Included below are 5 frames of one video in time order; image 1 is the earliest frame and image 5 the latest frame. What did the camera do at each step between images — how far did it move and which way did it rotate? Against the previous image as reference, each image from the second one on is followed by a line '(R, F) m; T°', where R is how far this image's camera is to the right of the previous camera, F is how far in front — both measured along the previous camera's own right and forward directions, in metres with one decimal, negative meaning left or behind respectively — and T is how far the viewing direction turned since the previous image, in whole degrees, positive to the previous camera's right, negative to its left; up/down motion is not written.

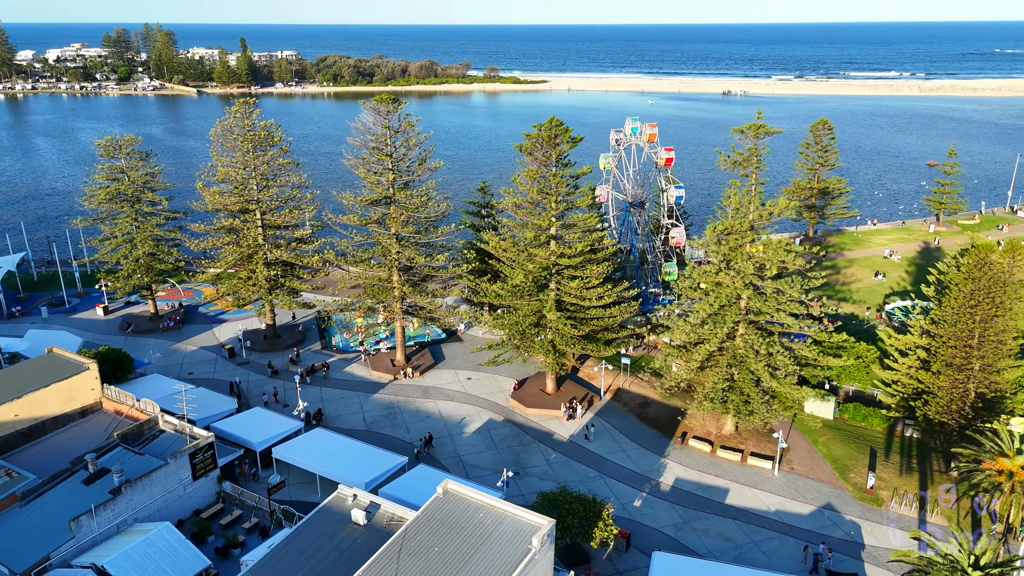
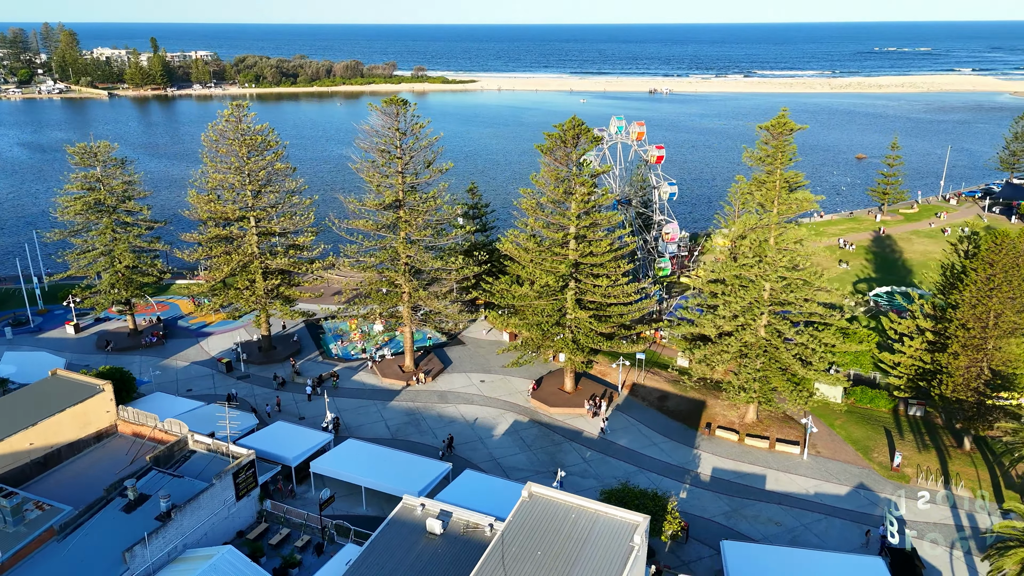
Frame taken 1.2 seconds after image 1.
(-4.1, +0.3) m; +6°
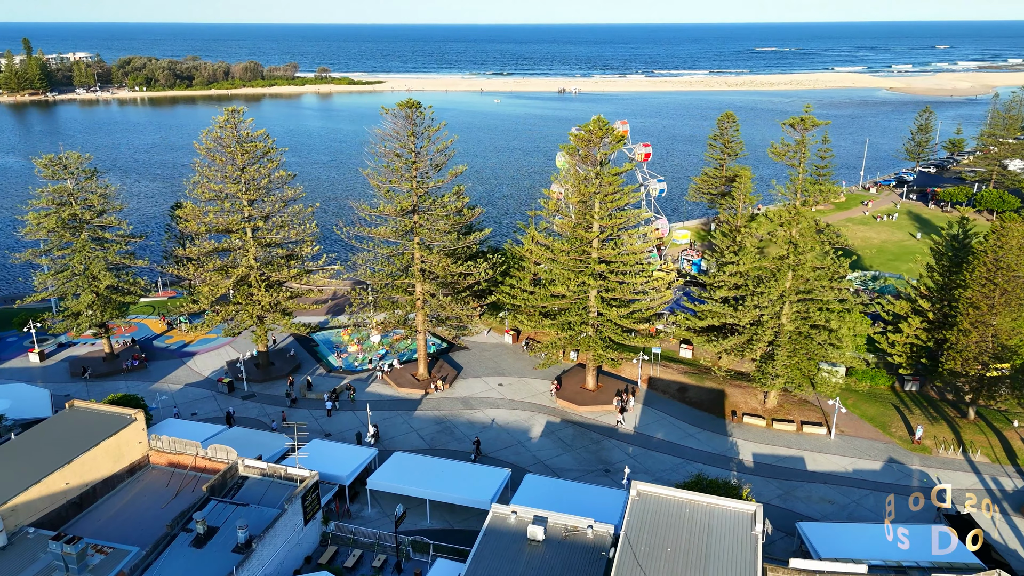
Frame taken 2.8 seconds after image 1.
(-5.3, +0.5) m; +8°
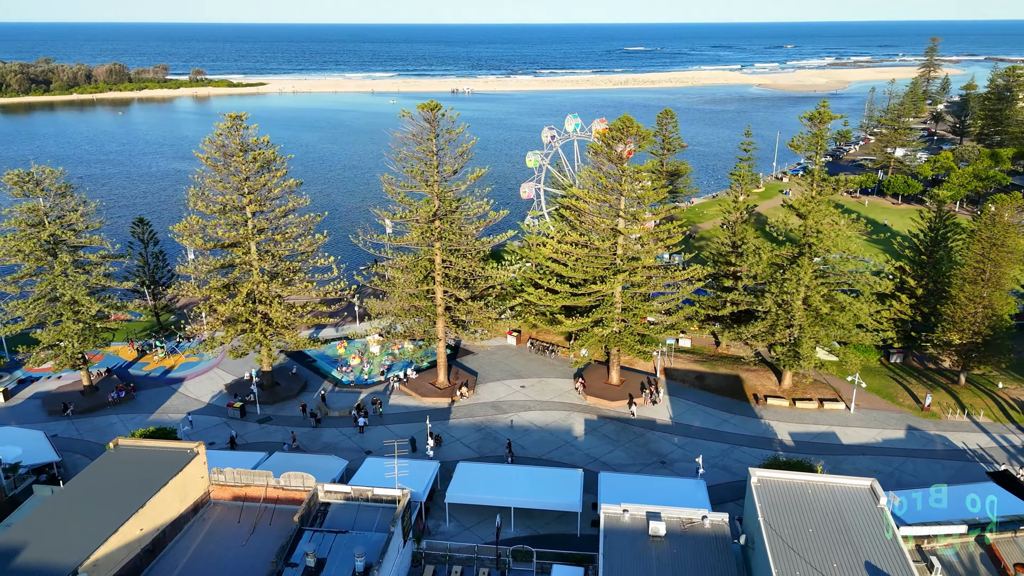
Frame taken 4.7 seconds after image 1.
(-6.3, +0.7) m; +9°
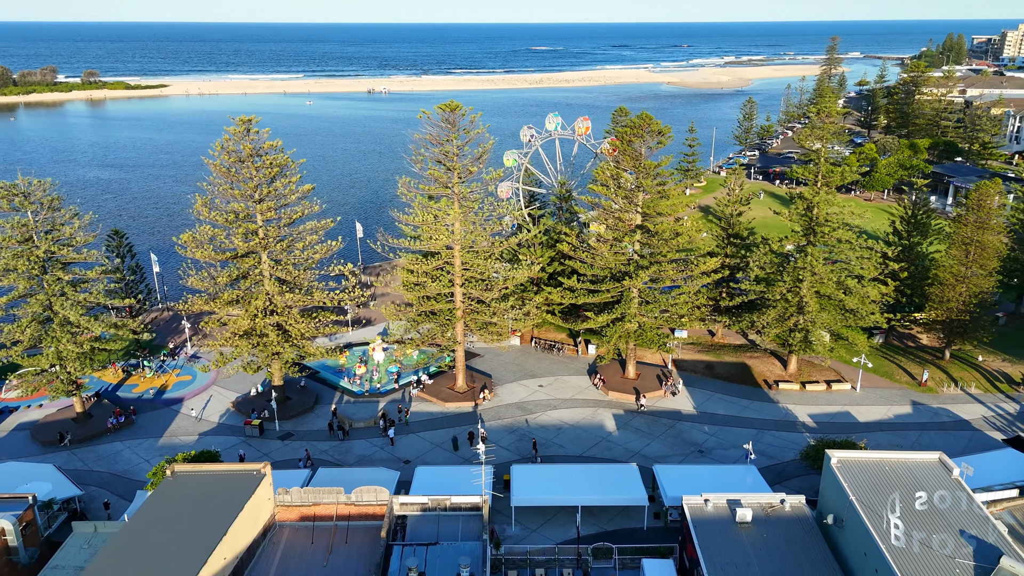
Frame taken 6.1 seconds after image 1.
(-4.9, +0.4) m; +7°
